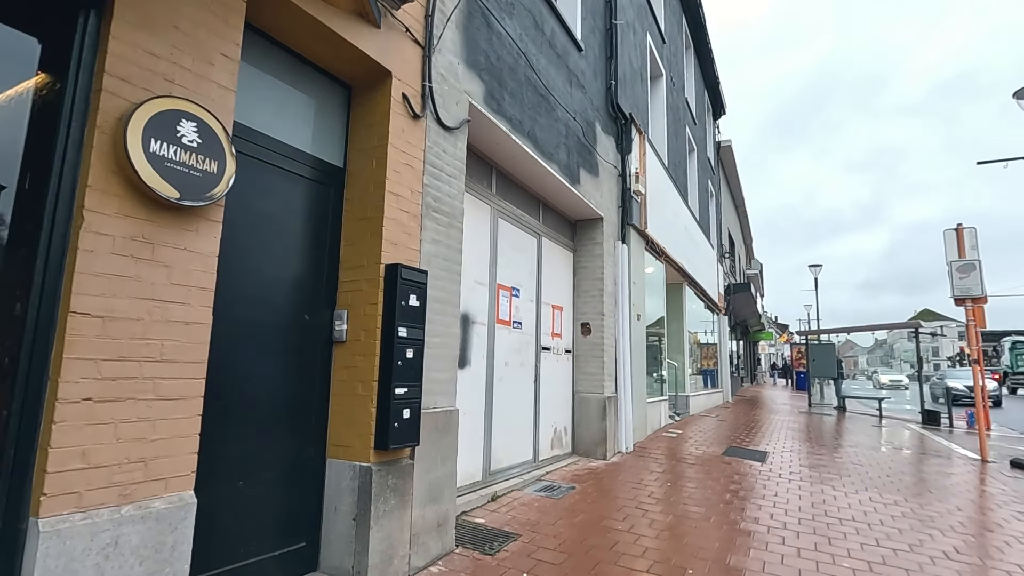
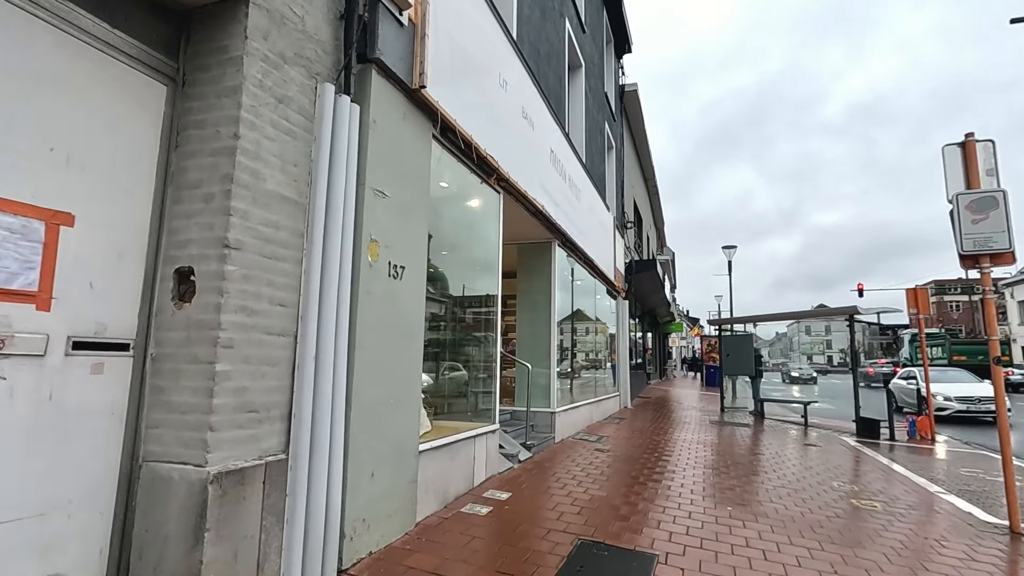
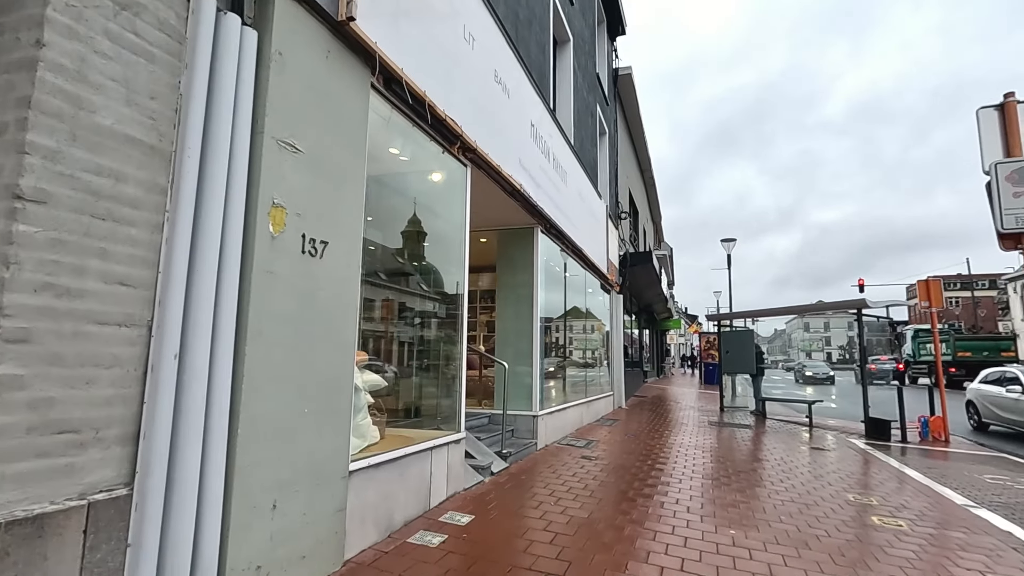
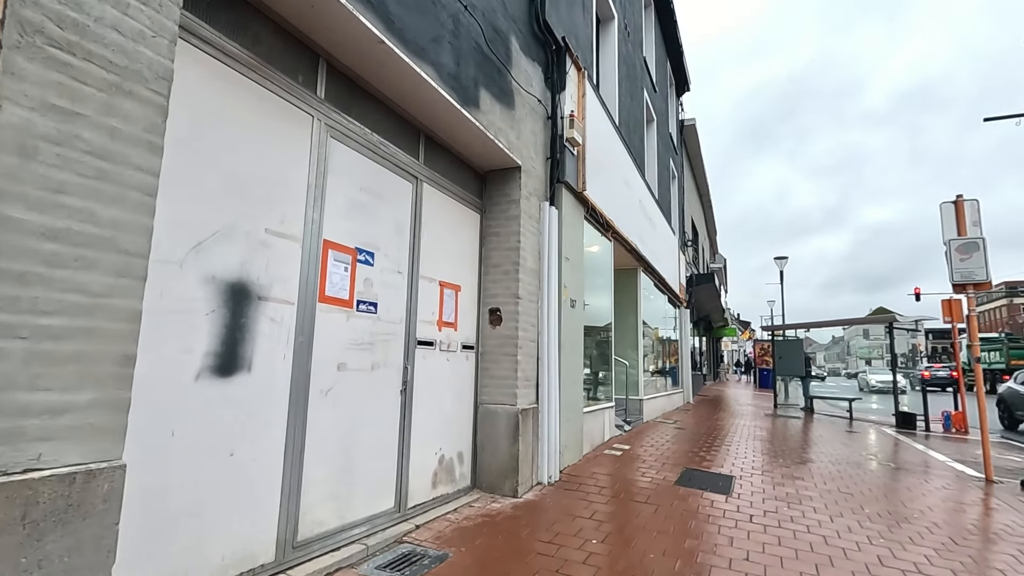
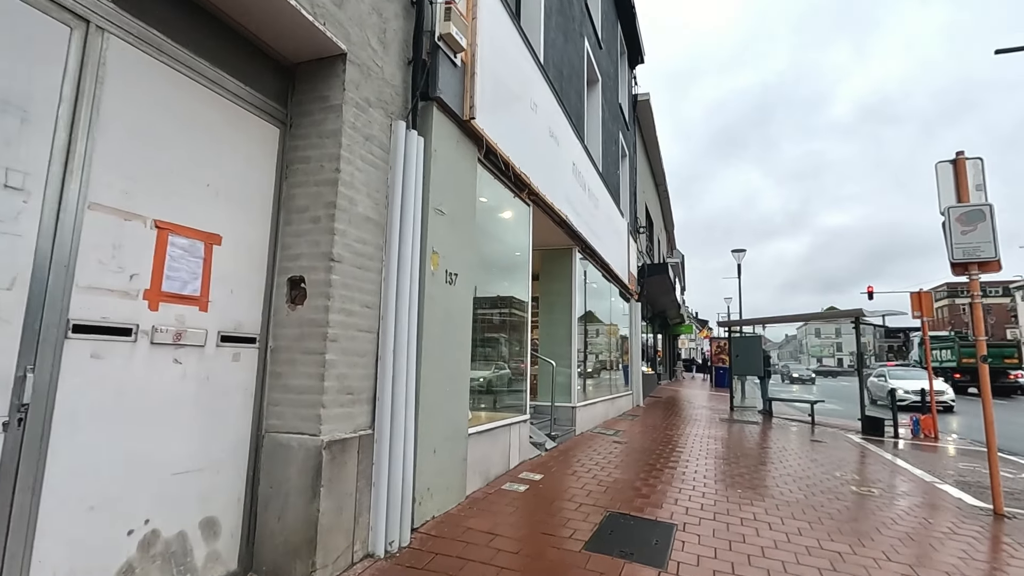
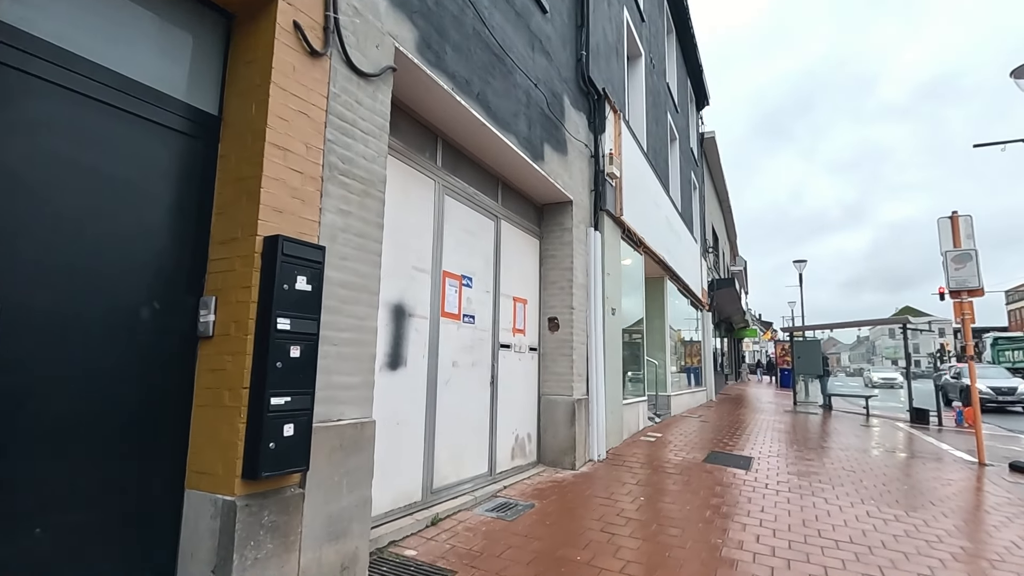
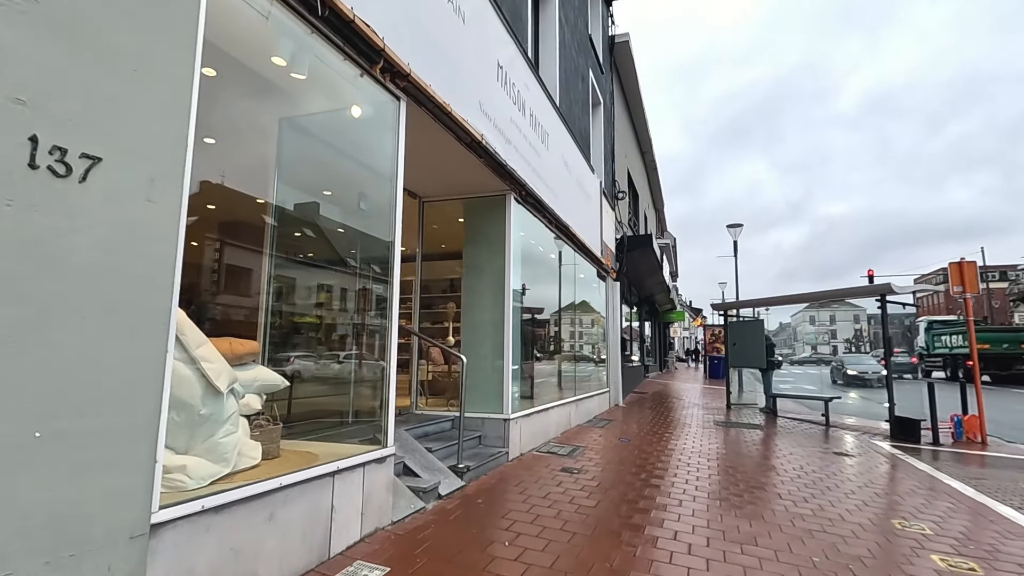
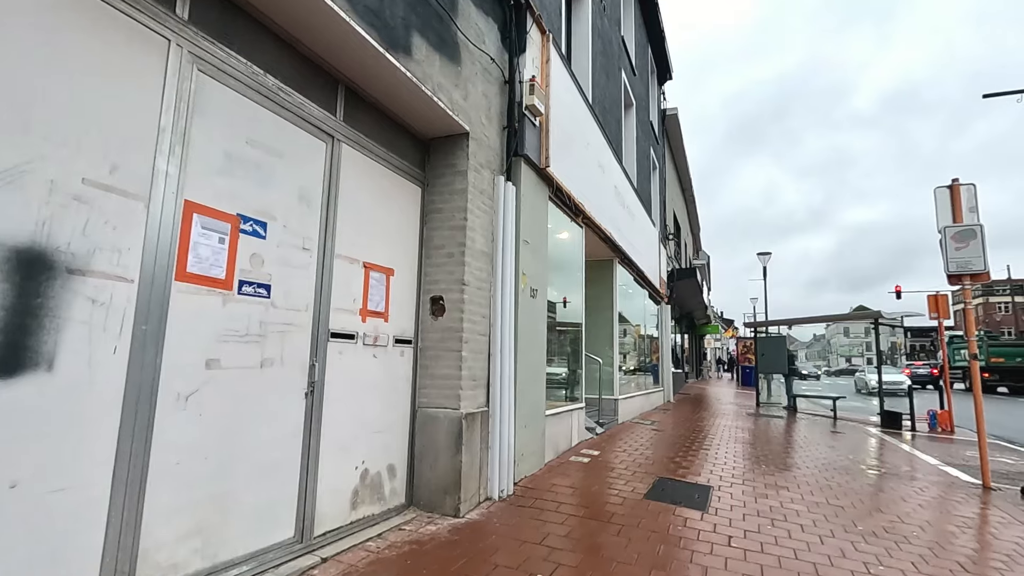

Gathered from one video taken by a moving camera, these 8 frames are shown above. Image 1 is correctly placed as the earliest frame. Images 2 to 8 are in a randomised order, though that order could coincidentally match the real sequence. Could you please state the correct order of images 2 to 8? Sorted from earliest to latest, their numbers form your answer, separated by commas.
6, 4, 8, 5, 2, 3, 7
